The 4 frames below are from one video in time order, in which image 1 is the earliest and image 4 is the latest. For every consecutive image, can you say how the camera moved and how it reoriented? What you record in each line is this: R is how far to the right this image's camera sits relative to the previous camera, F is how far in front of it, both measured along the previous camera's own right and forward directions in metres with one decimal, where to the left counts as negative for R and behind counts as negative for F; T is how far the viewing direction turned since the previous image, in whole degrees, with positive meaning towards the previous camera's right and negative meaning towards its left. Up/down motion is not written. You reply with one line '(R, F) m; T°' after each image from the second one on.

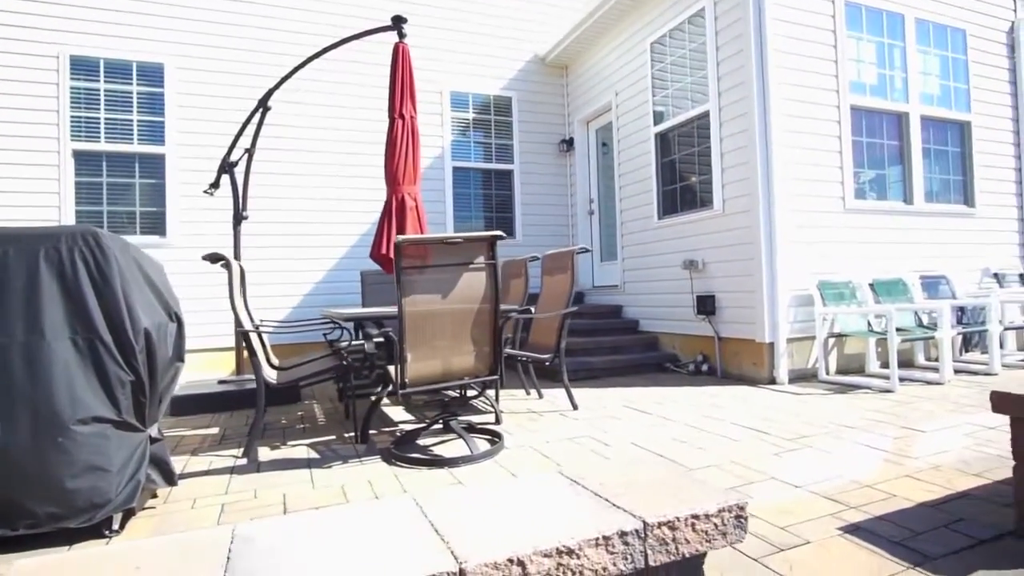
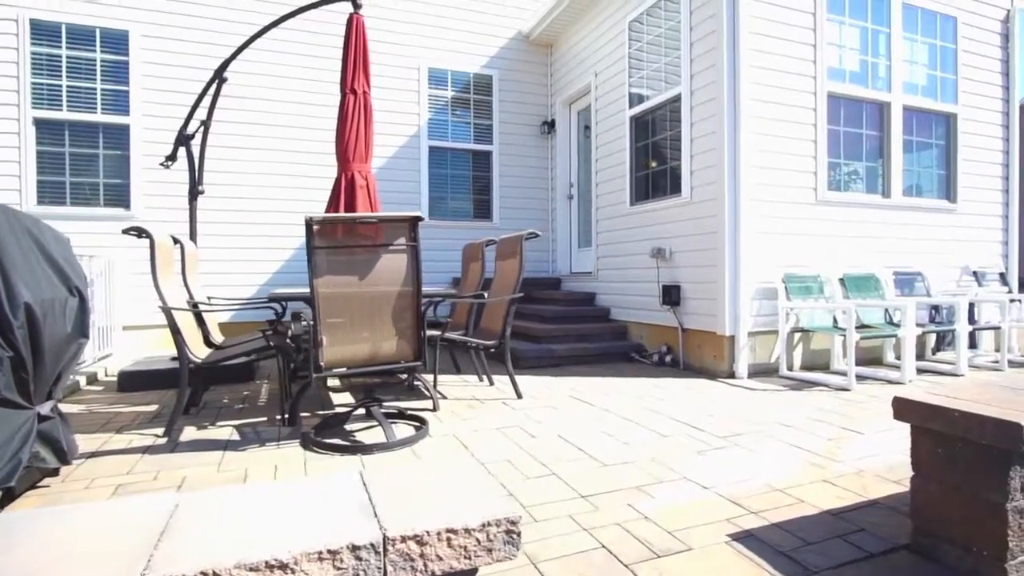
(+0.4, +0.1) m; -1°
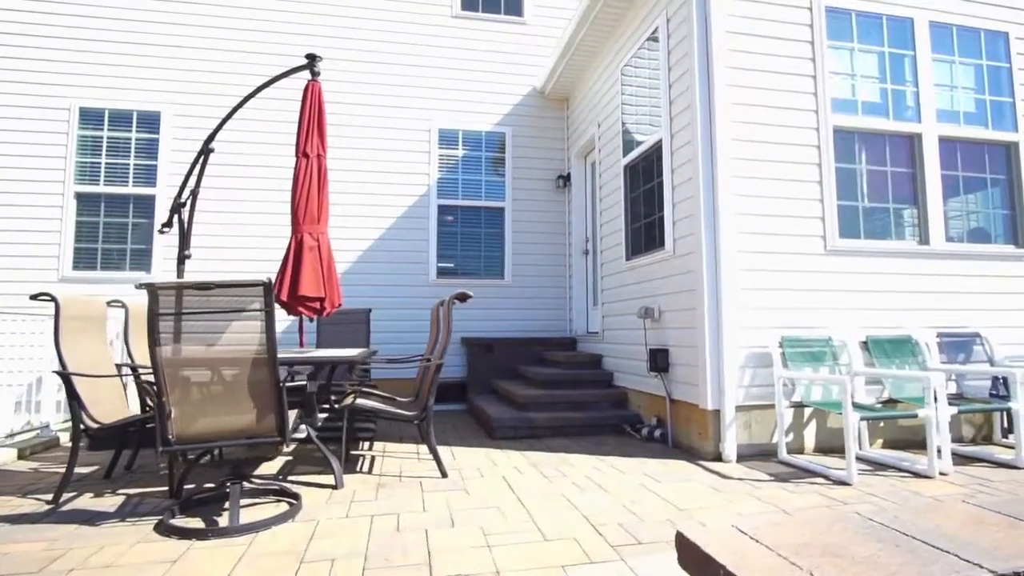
(+1.1, +0.4) m; -10°
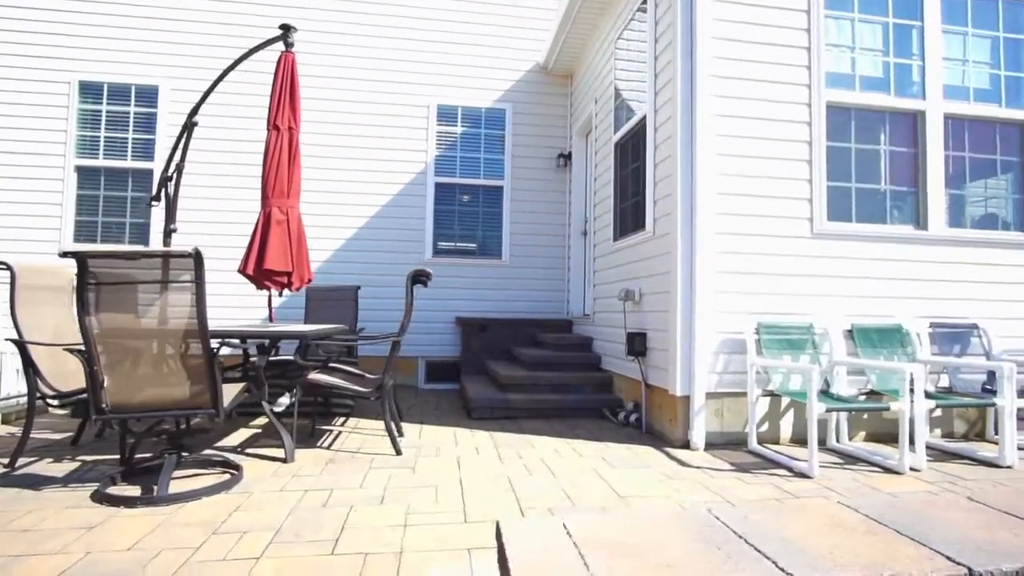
(+0.4, +0.1) m; -3°
